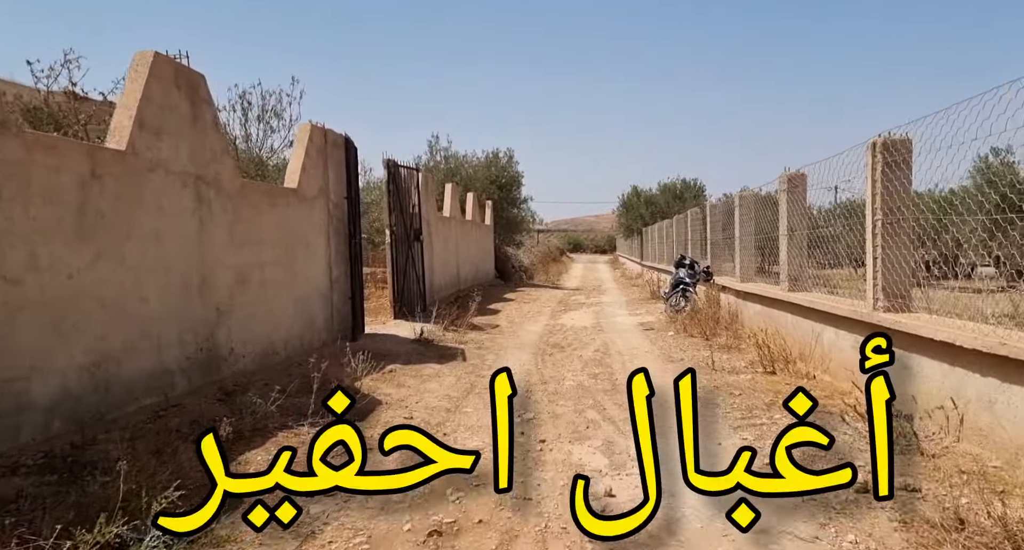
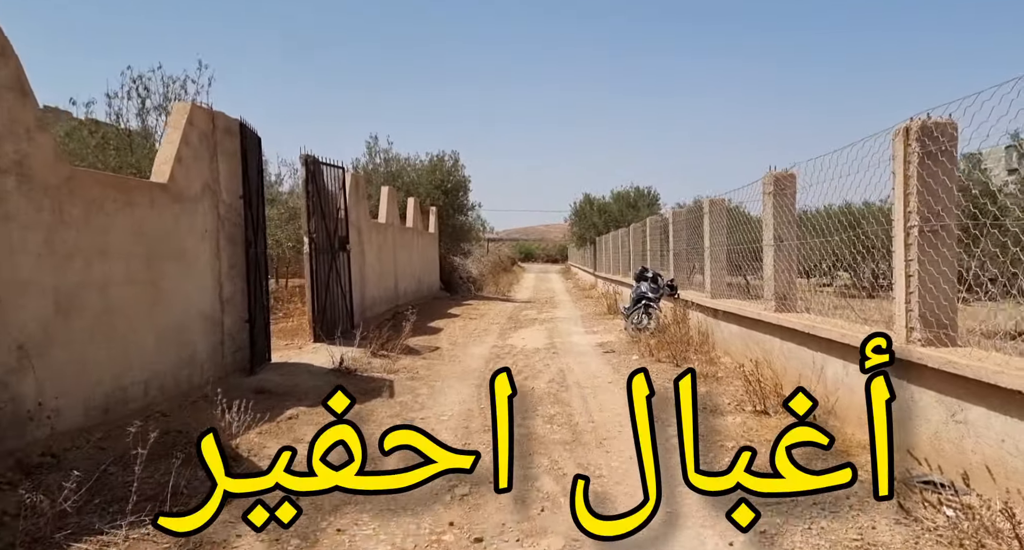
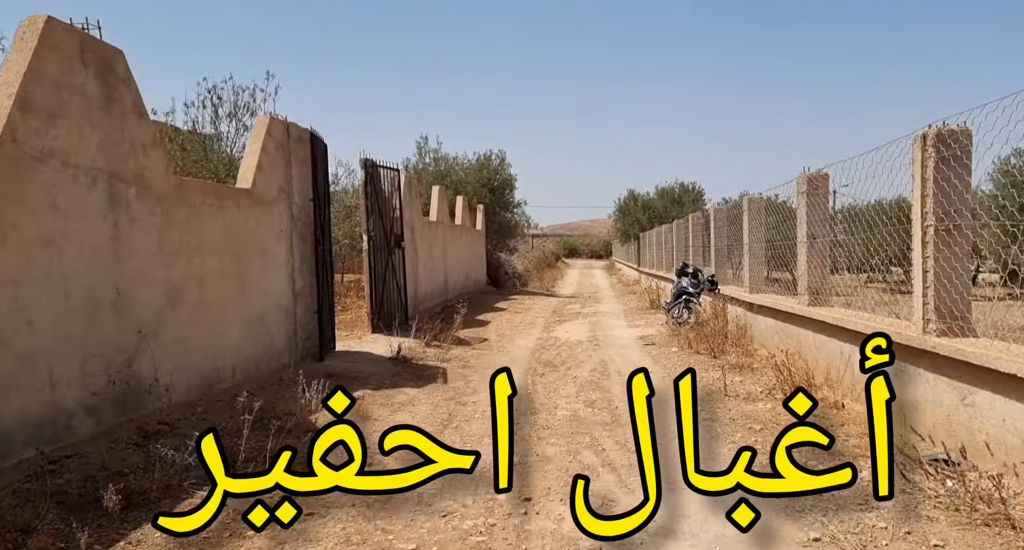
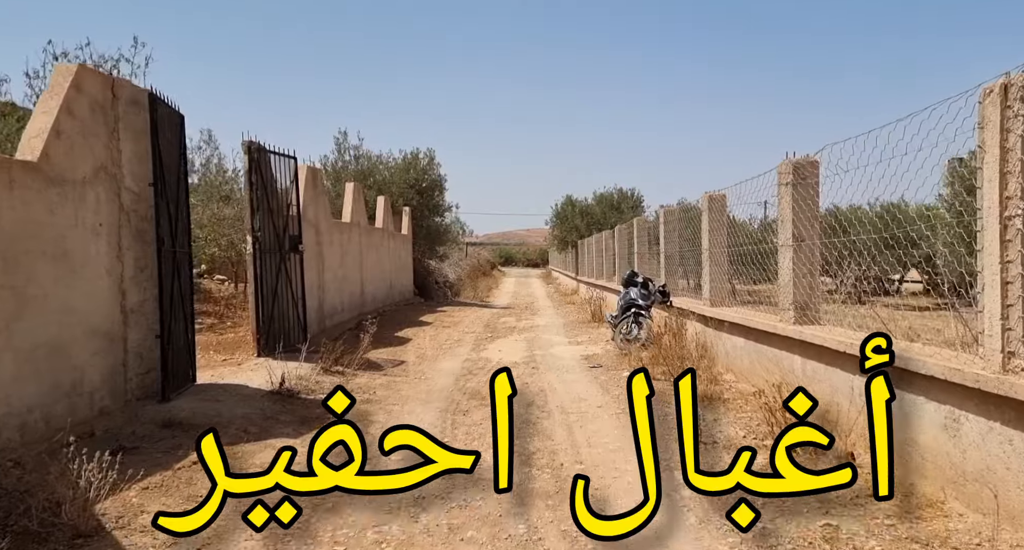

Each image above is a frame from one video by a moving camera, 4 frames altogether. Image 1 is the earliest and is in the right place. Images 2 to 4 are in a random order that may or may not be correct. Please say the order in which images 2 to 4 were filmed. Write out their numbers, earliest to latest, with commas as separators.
3, 2, 4
